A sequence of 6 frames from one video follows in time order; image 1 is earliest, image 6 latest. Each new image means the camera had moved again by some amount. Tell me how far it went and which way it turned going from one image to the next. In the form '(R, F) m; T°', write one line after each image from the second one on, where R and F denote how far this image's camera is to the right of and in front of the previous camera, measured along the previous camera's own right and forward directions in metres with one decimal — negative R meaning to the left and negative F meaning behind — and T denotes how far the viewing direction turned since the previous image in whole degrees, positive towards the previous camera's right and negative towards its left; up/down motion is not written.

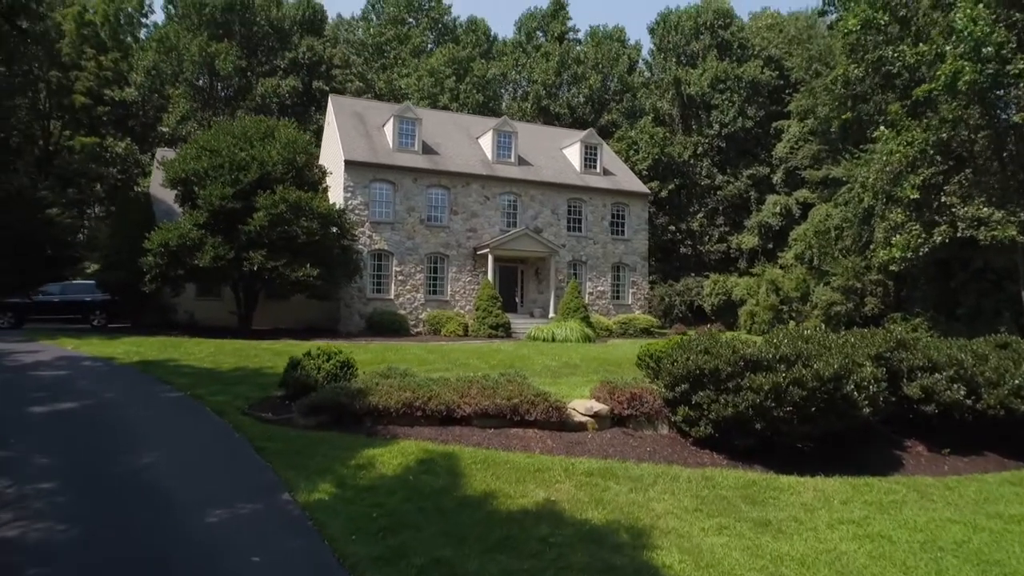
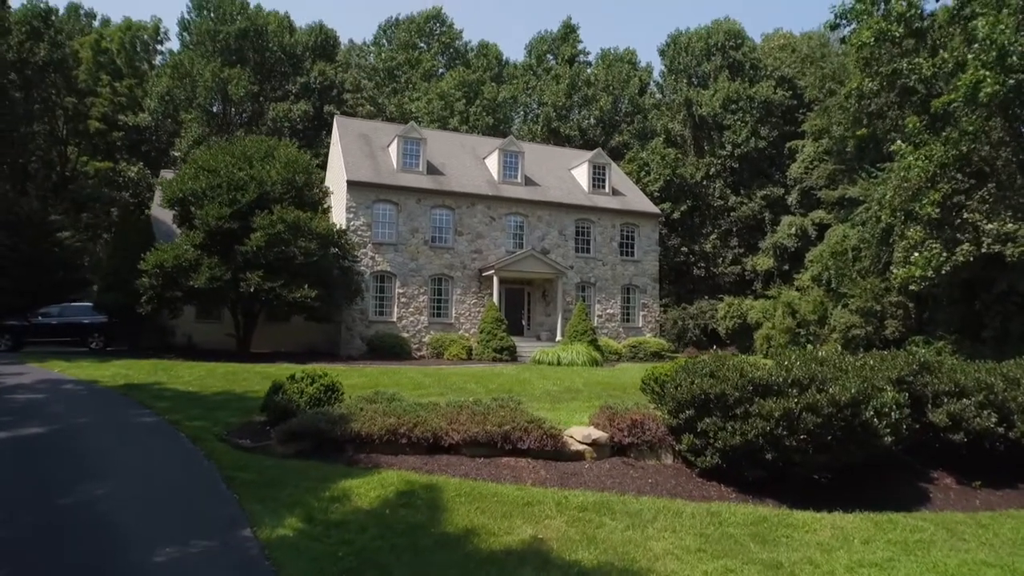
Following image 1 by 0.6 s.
(+0.4, +0.8) m; -1°
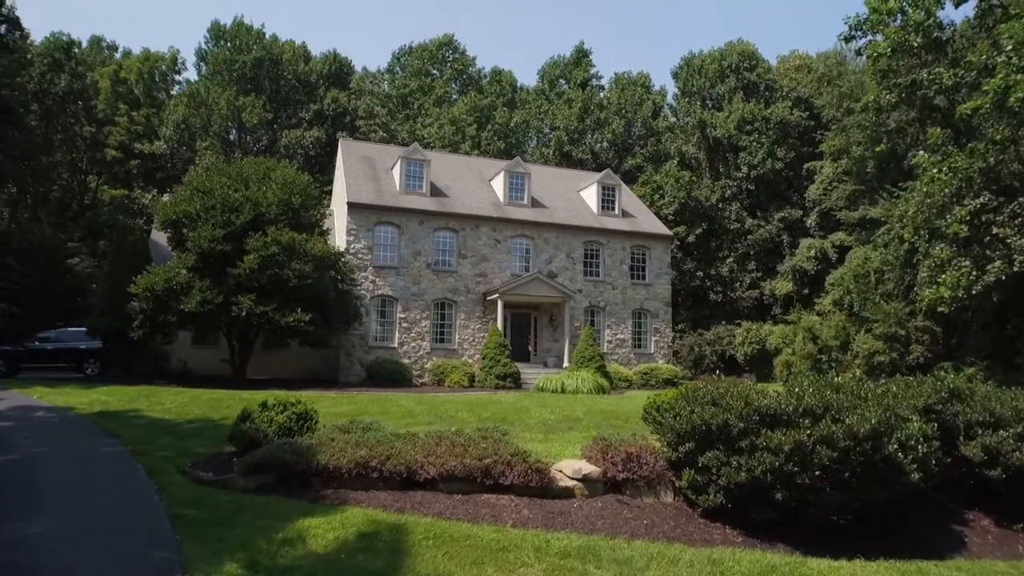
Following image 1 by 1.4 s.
(+0.5, +1.0) m; -2°
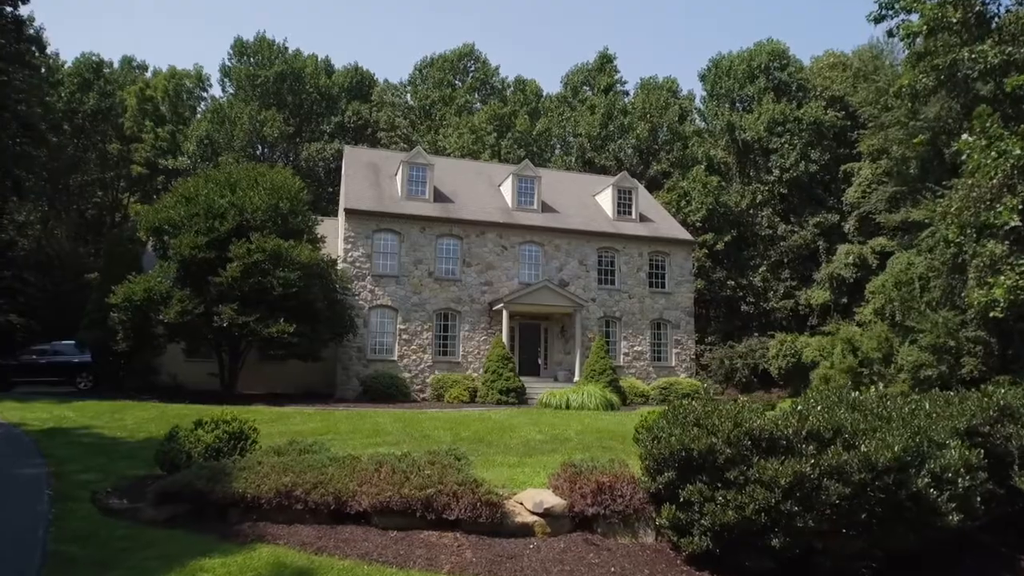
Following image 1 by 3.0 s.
(+1.0, +1.7) m; -3°
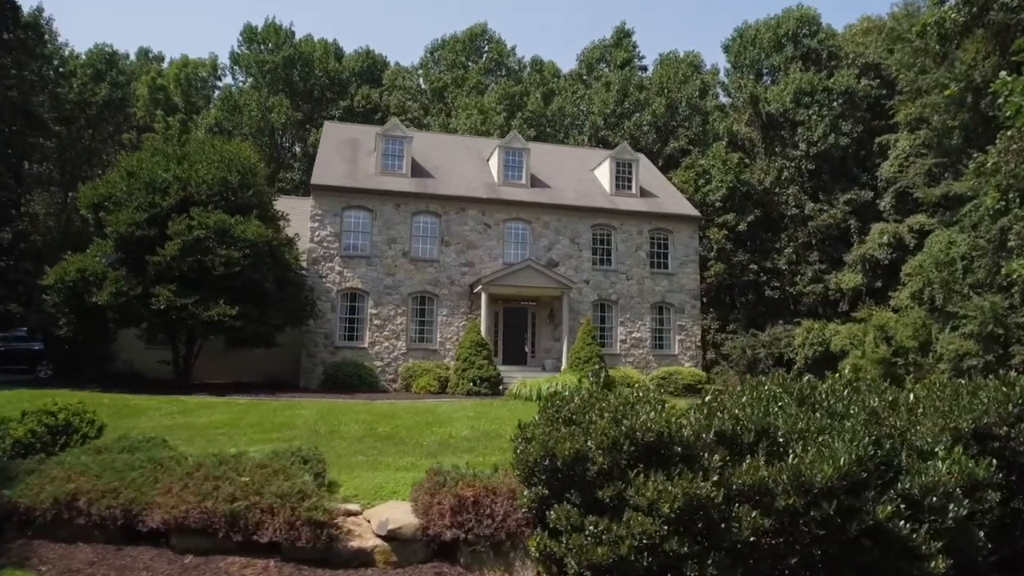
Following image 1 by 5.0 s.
(+1.7, +2.3) m; -3°
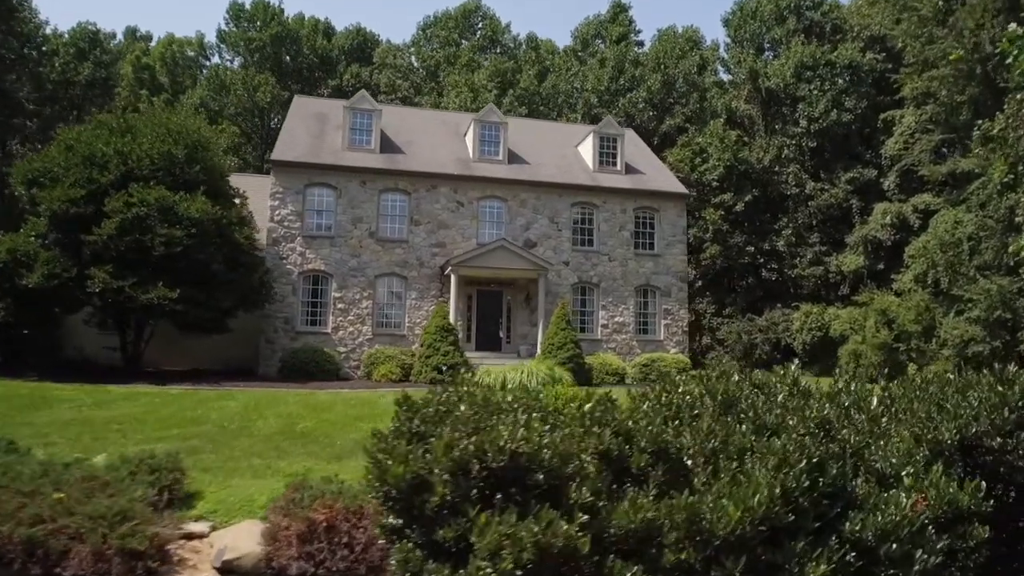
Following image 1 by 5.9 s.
(+0.9, +1.3) m; -1°
